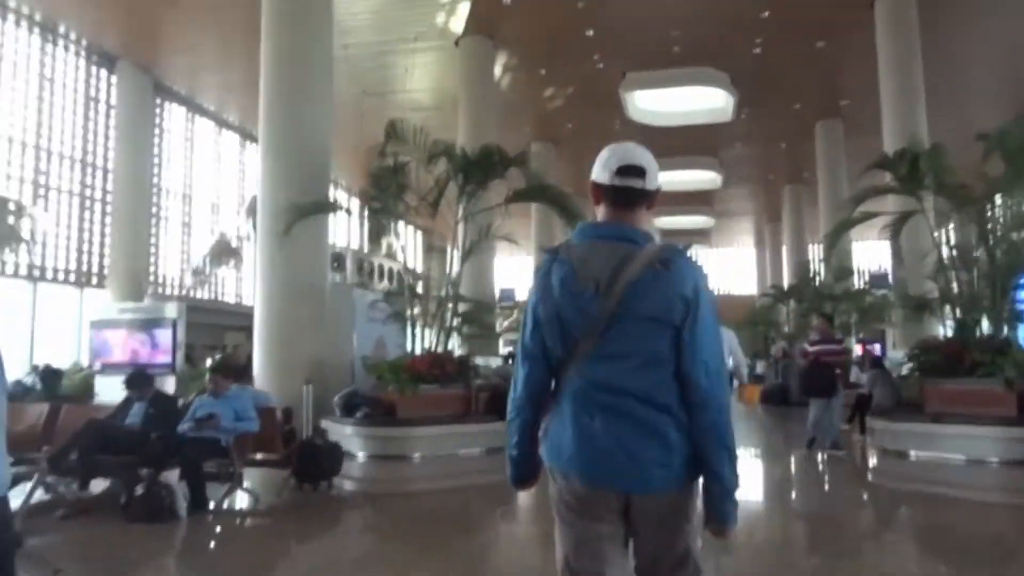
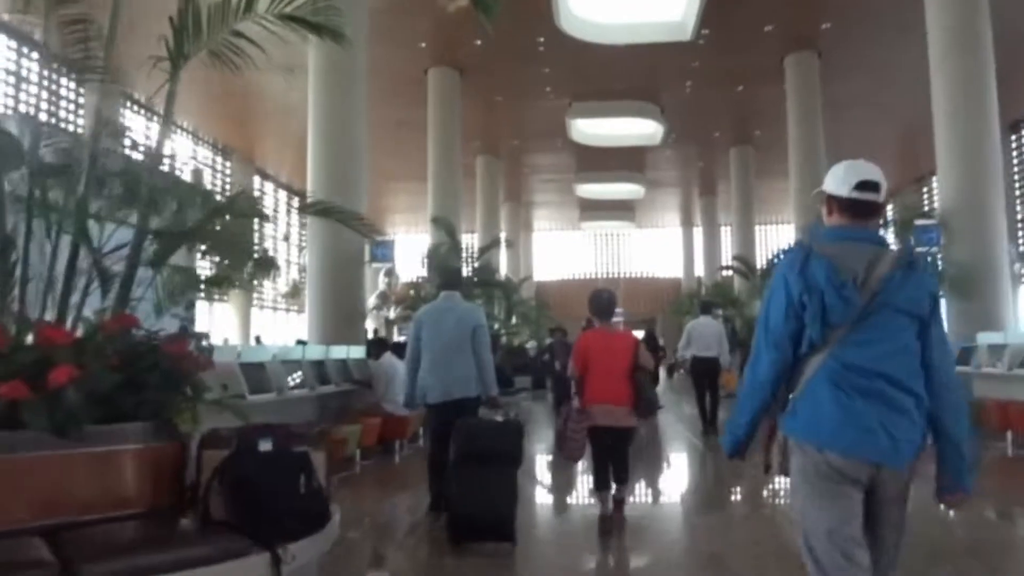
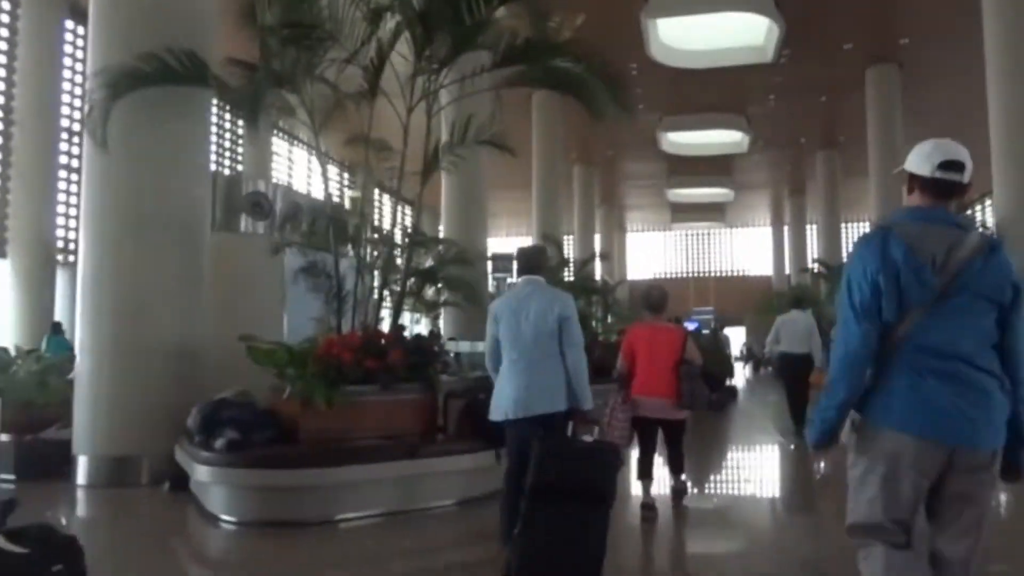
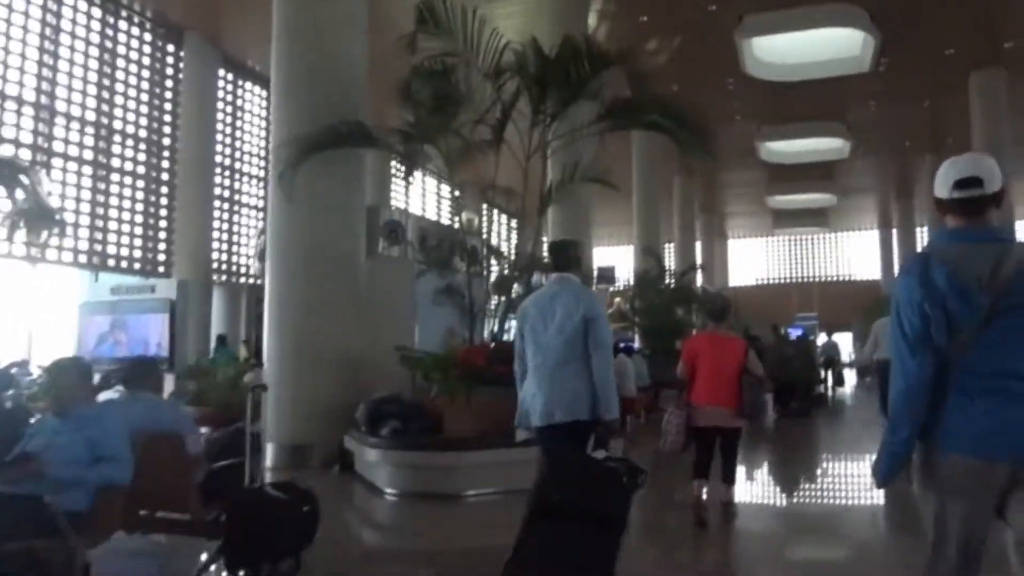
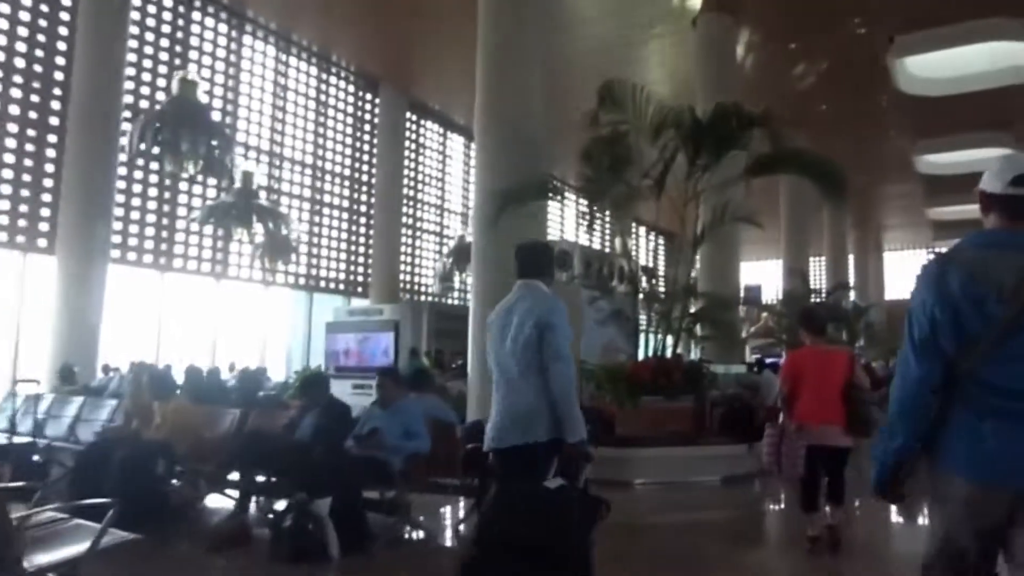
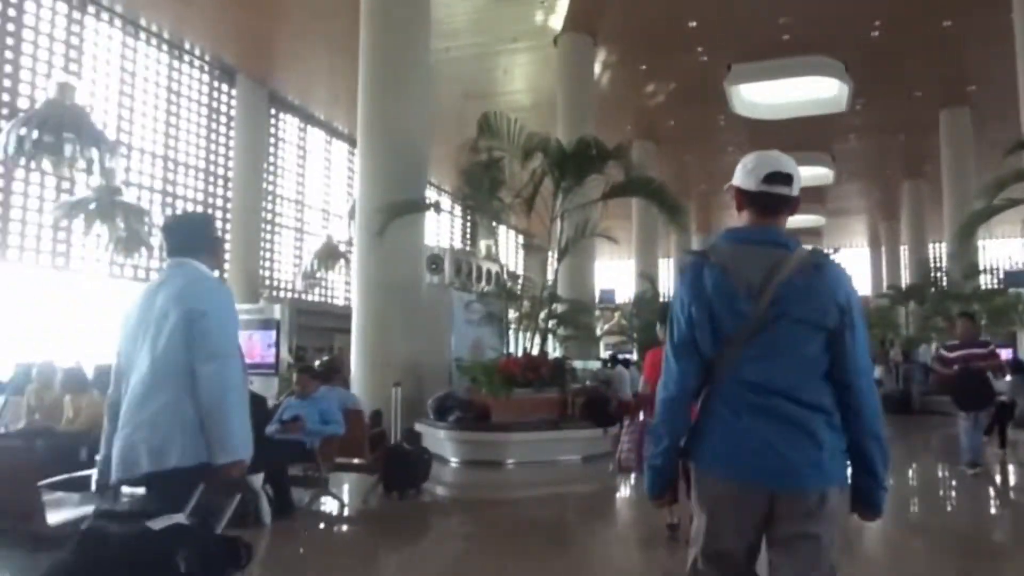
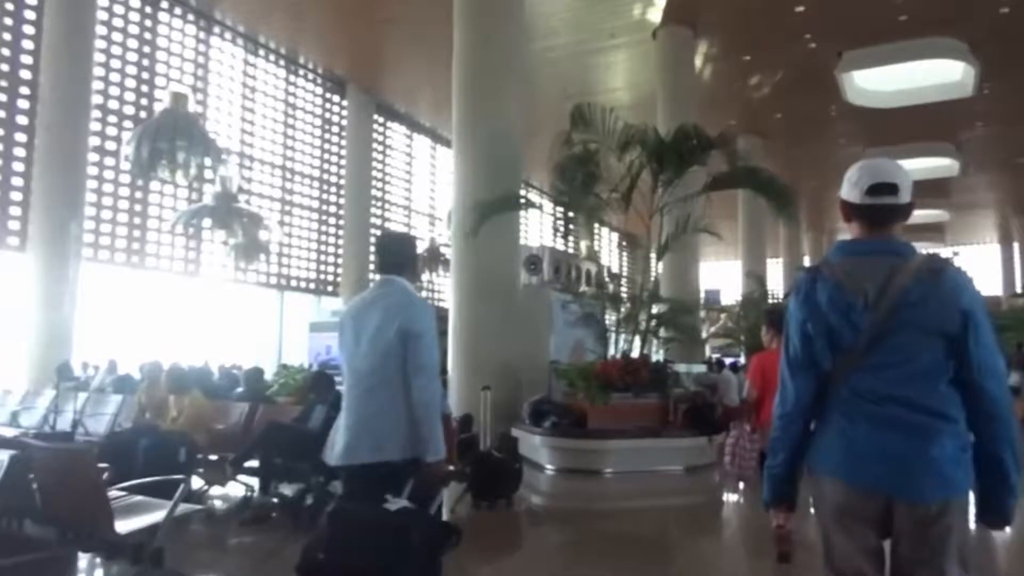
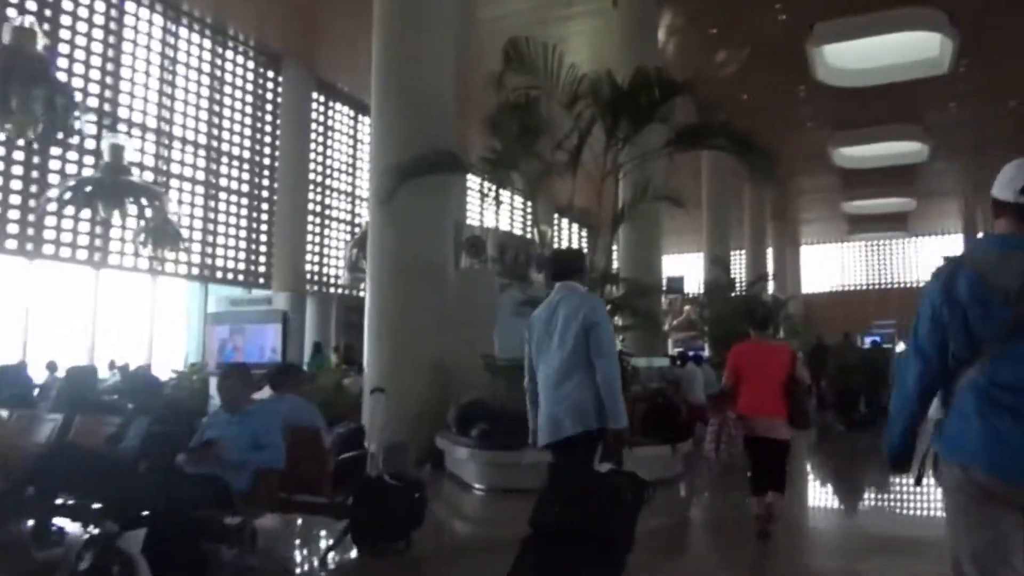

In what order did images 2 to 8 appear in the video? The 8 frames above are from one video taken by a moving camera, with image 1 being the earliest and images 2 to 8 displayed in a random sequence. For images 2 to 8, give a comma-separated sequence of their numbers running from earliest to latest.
6, 7, 5, 8, 4, 3, 2
